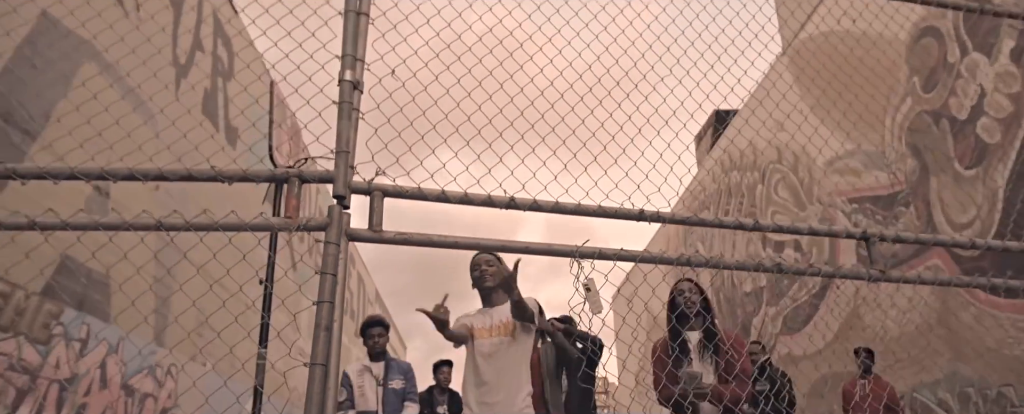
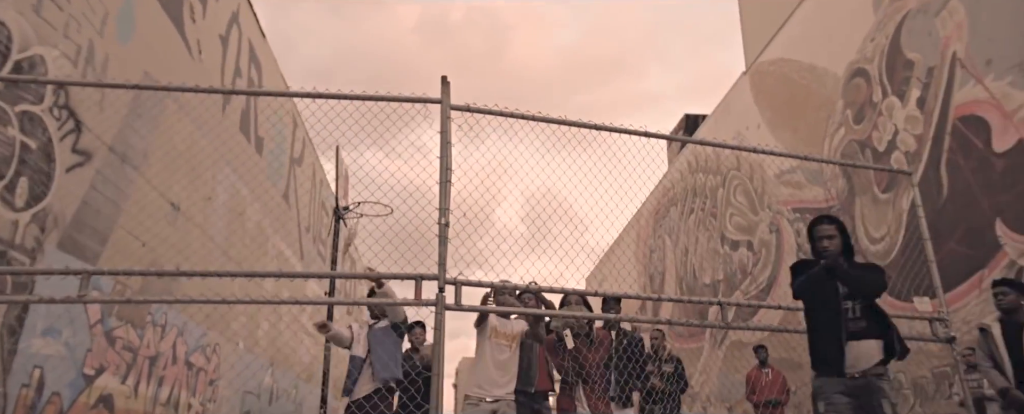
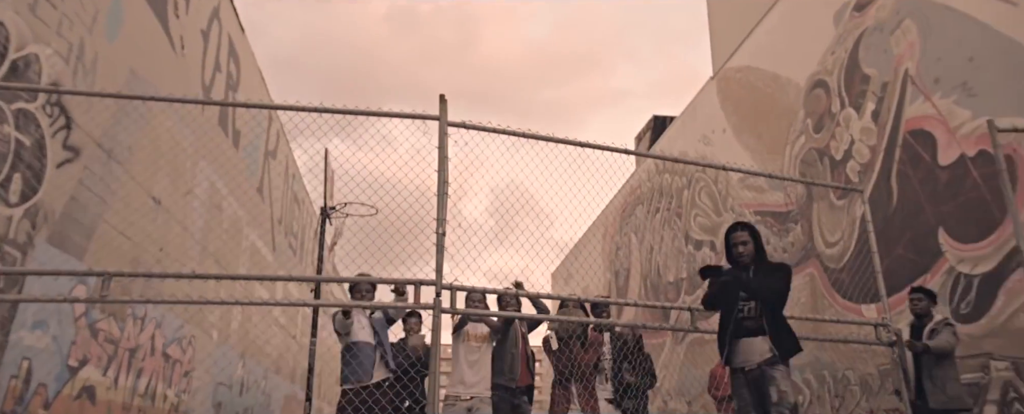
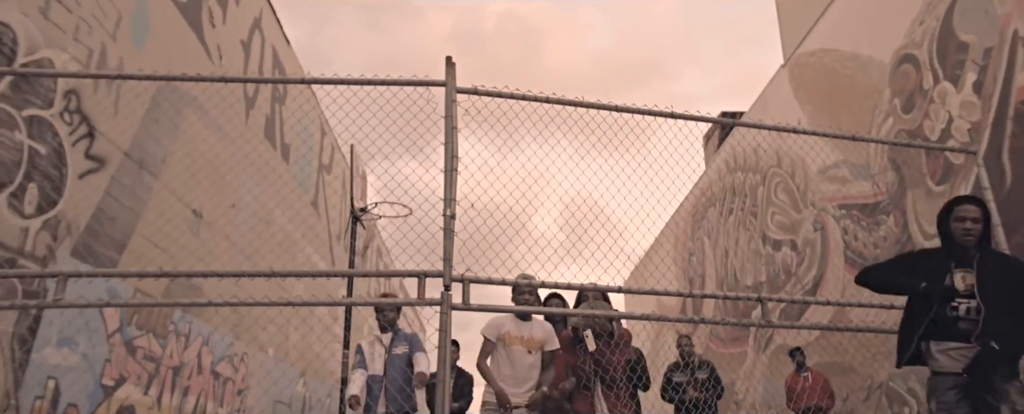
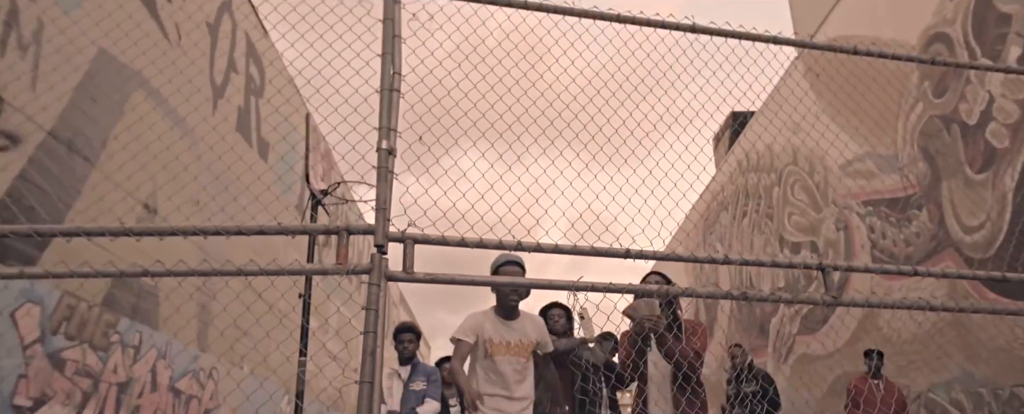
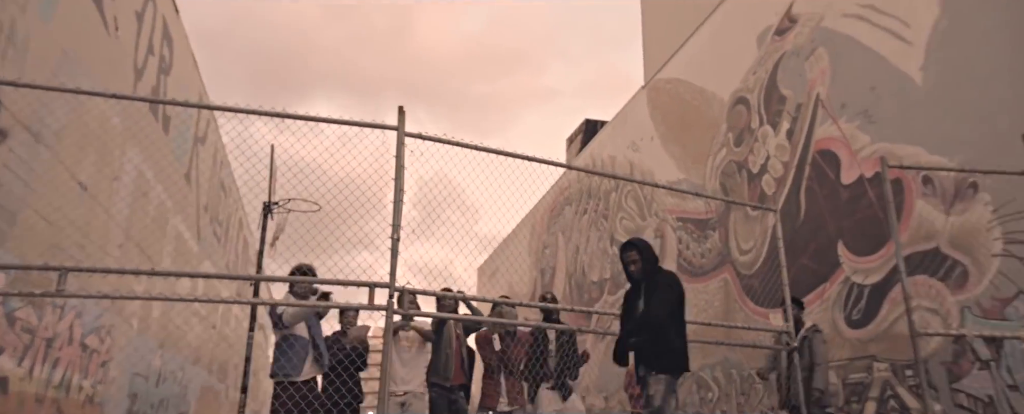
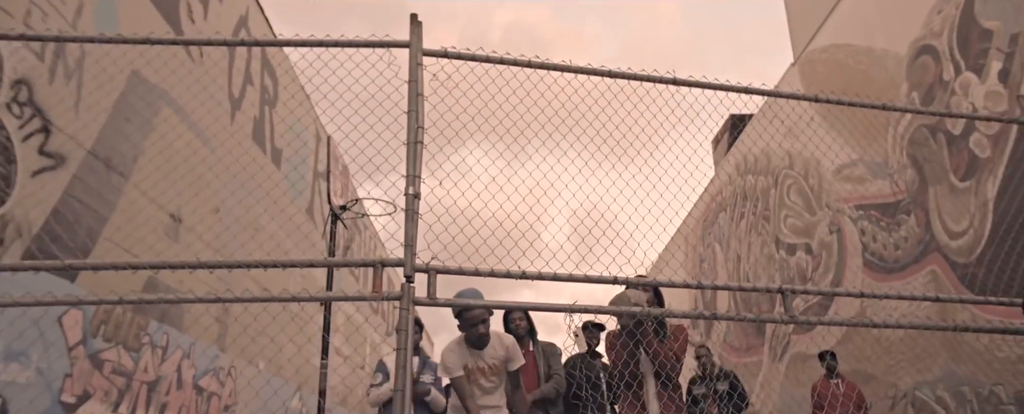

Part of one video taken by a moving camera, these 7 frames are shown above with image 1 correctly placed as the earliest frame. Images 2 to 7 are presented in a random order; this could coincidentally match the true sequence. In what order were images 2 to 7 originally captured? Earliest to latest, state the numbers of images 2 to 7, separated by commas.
5, 7, 4, 2, 3, 6
